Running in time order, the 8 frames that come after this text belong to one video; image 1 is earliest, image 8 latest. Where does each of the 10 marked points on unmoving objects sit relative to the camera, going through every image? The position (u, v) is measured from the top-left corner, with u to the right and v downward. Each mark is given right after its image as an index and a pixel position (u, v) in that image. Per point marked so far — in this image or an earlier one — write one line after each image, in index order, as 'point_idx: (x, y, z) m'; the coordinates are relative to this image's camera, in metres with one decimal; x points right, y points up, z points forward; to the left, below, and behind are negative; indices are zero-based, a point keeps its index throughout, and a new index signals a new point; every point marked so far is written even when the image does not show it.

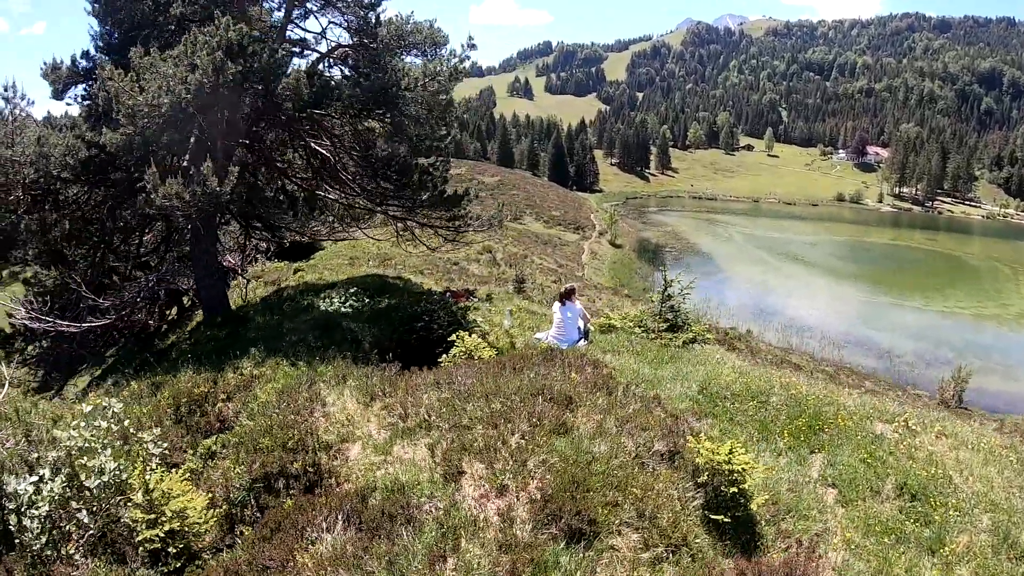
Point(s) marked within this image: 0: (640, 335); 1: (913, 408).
0: (+2.6, -1.0, +11.7) m
1: (+7.7, -2.5, +10.4) m
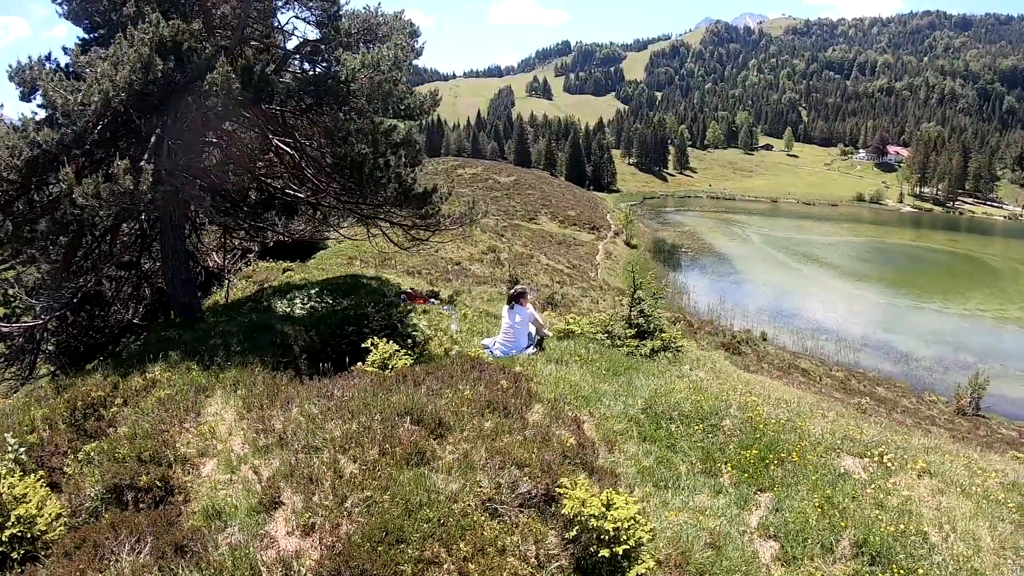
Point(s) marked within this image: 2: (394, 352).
0: (+1.6, -1.0, +10.5) m
1: (+6.6, -2.6, +9.1) m
2: (-2.0, -0.9, +8.9) m
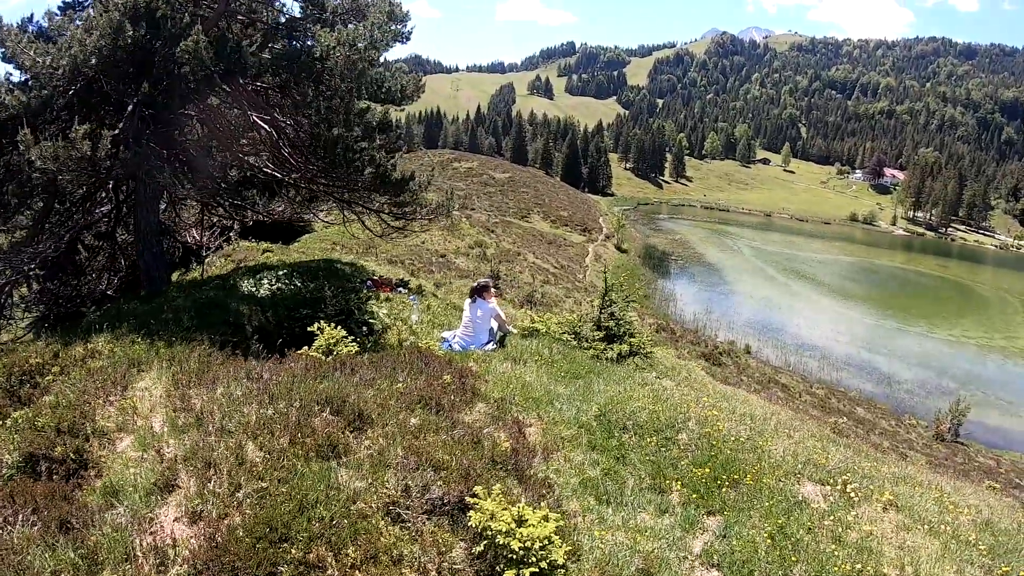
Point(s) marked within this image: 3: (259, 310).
0: (+0.9, -1.0, +10.1) m
1: (+5.9, -2.8, +8.7) m
2: (-2.7, -0.7, +8.3) m
3: (-4.8, -0.3, +10.3) m
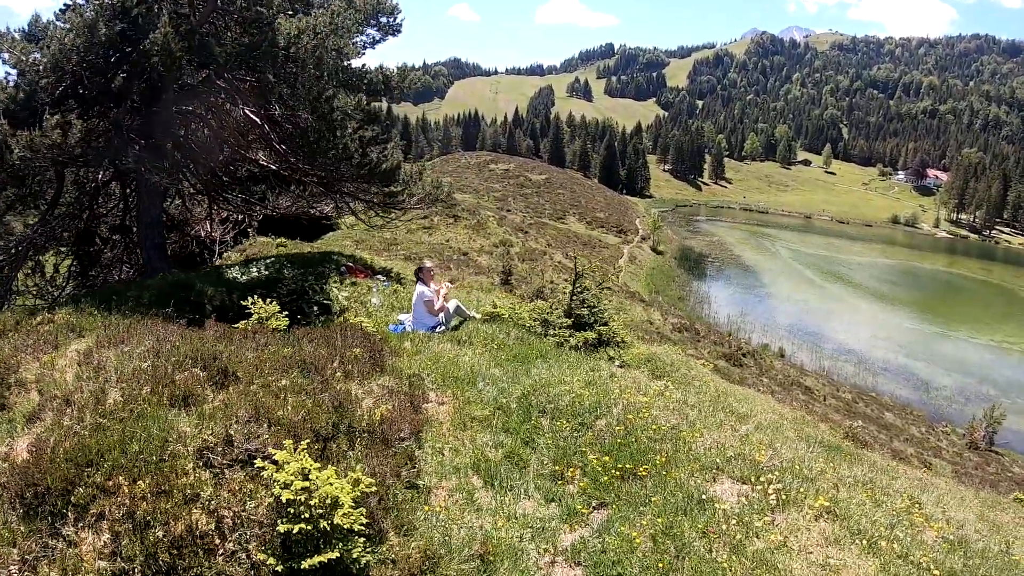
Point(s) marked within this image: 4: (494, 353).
0: (+0.2, -0.7, +9.7) m
1: (+5.0, -2.6, +7.9) m
2: (-3.5, -0.3, +8.2) m
3: (-5.5, 0.0, +10.3) m
4: (-0.3, -0.9, +7.7) m
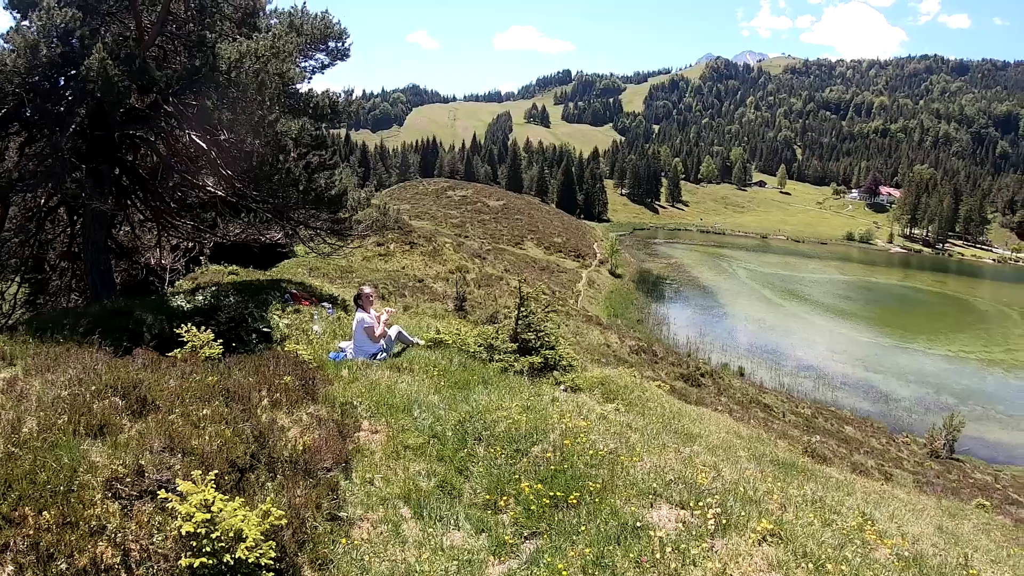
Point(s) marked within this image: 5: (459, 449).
0: (-0.7, -1.1, +9.4) m
1: (+4.3, -2.8, +7.8) m
2: (-4.3, -0.8, +7.7) m
3: (-6.4, -0.6, +9.7) m
4: (-1.1, -1.3, +7.4) m
5: (-0.6, -1.7, +5.8) m
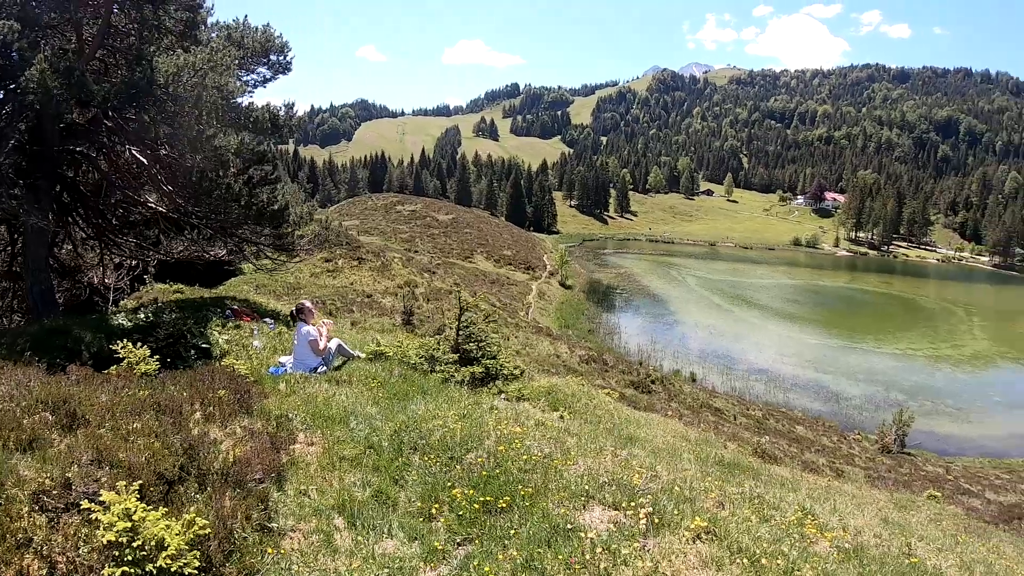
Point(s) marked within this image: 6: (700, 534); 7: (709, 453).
0: (-1.5, -1.4, +9.4) m
1: (+3.6, -2.9, +8.0) m
2: (-5.0, -1.1, +7.5) m
3: (-7.2, -0.9, +9.4) m
4: (-1.8, -1.5, +7.4) m
5: (-1.2, -1.9, +5.7) m
6: (+1.8, -2.4, +5.1) m
7: (+3.6, -2.9, +9.4) m
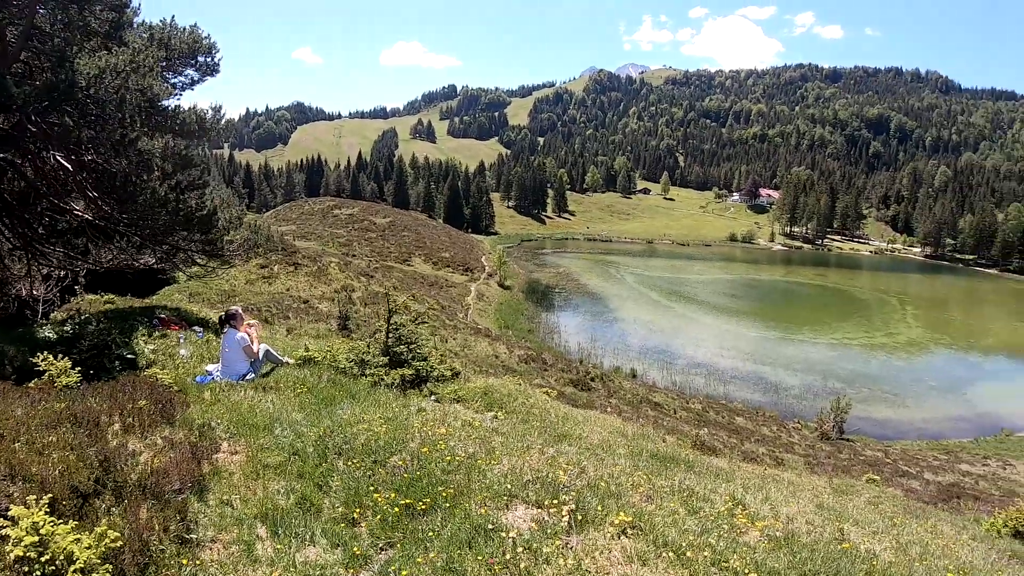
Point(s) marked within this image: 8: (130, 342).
0: (-2.5, -1.4, +9.2) m
1: (+2.7, -2.8, +8.2) m
2: (-5.9, -1.2, +7.2) m
3: (-8.3, -1.2, +9.0) m
4: (-2.7, -1.6, +7.2) m
5: (-2.0, -1.9, +5.6) m
6: (+1.0, -2.3, +5.2) m
7: (+2.6, -2.8, +9.6) m
8: (-6.3, -1.0, +9.3) m
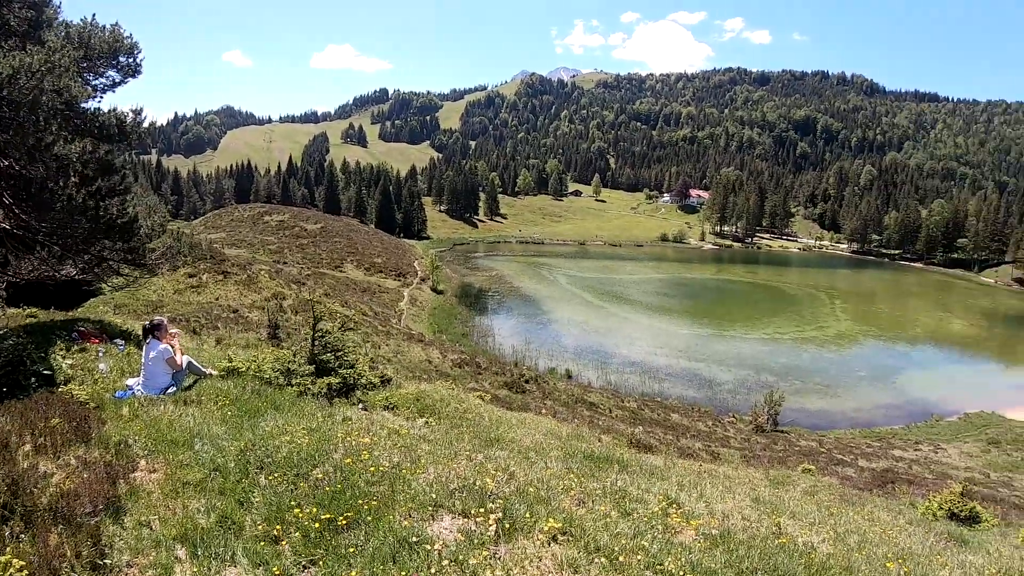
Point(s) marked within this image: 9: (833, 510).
0: (-3.6, -1.6, +9.0) m
1: (+1.7, -2.9, +8.4) m
2: (-6.8, -1.5, +6.7) m
3: (-9.3, -1.4, +8.4) m
4: (-3.6, -1.7, +7.0) m
5: (-2.8, -2.1, +5.5) m
6: (+0.2, -2.4, +5.3) m
7: (+1.5, -2.9, +9.7) m
8: (-7.4, -1.2, +8.8) m
9: (+6.7, -4.7, +11.7) m
